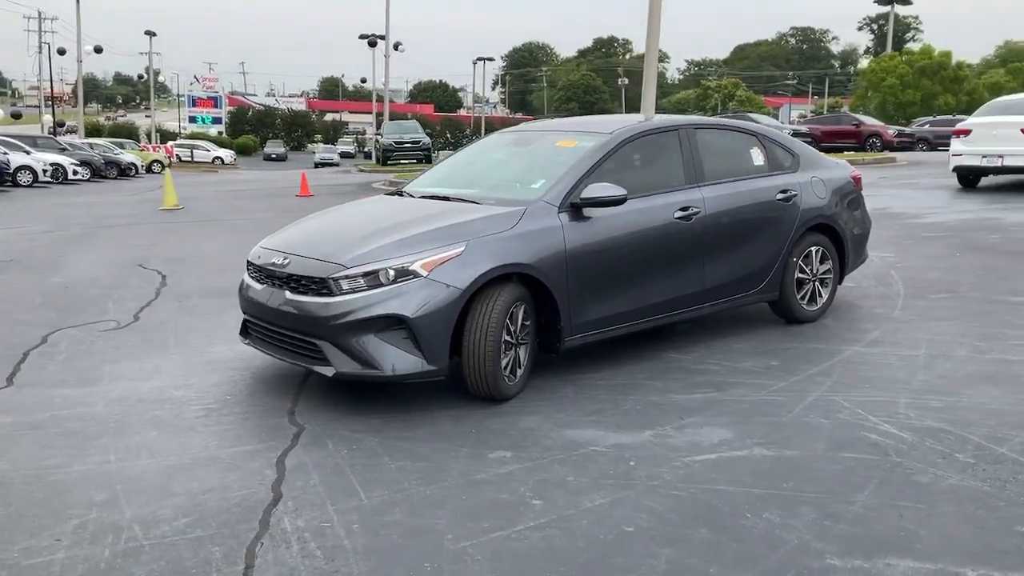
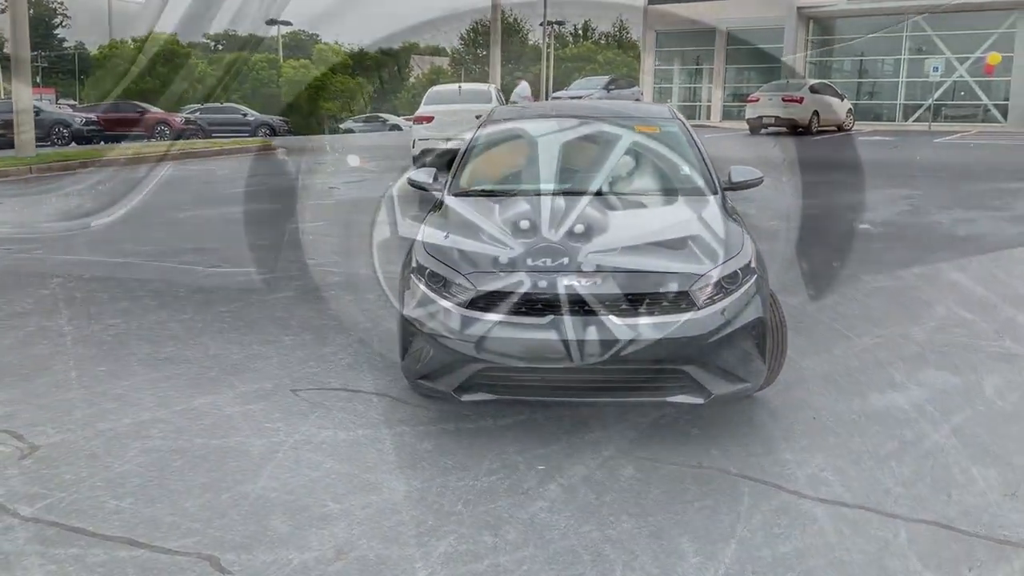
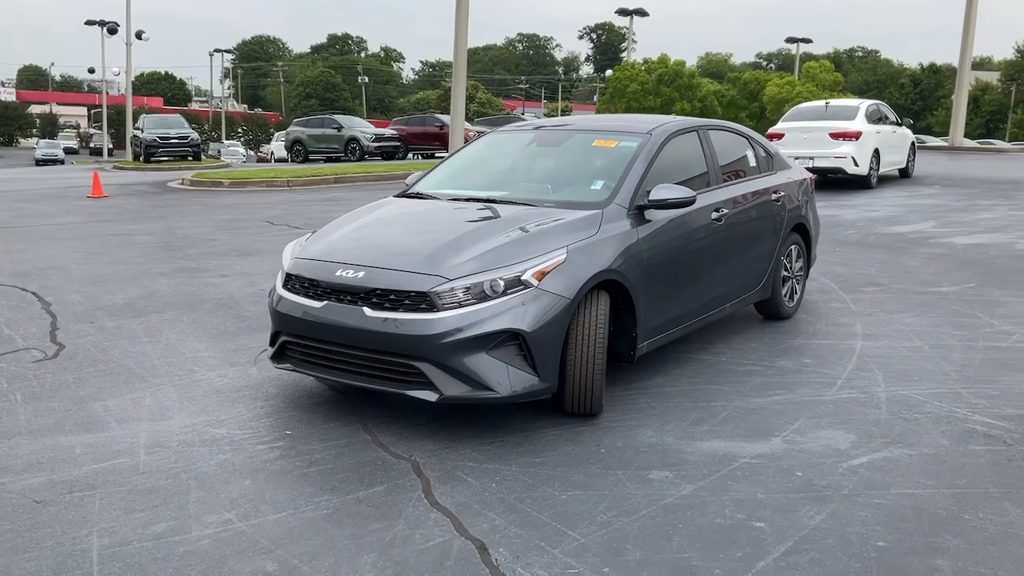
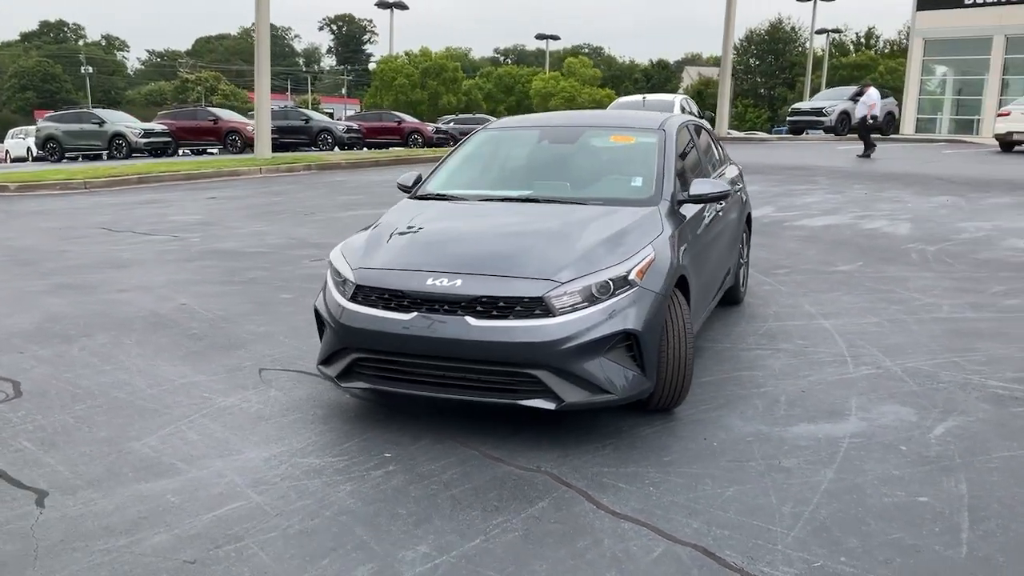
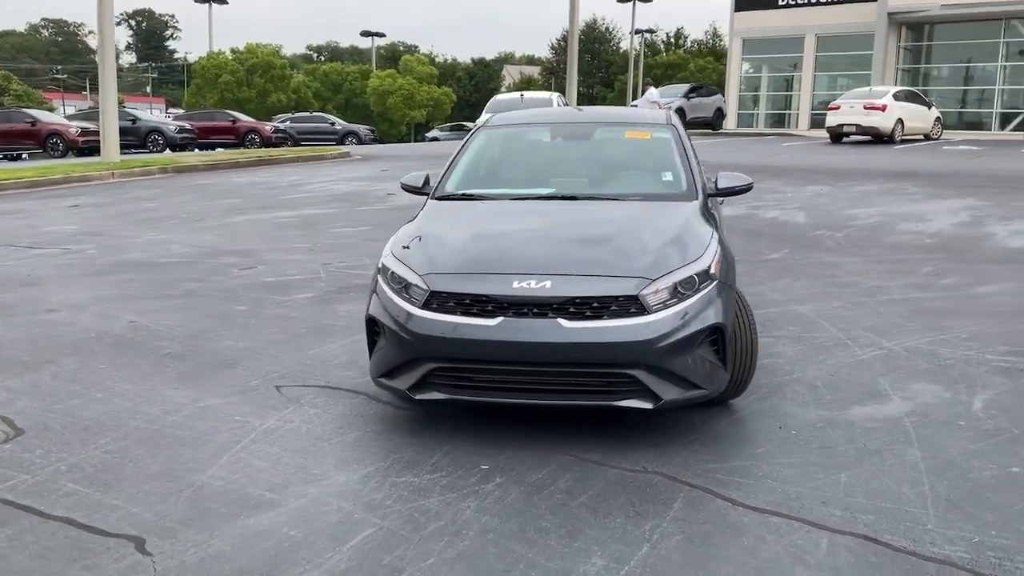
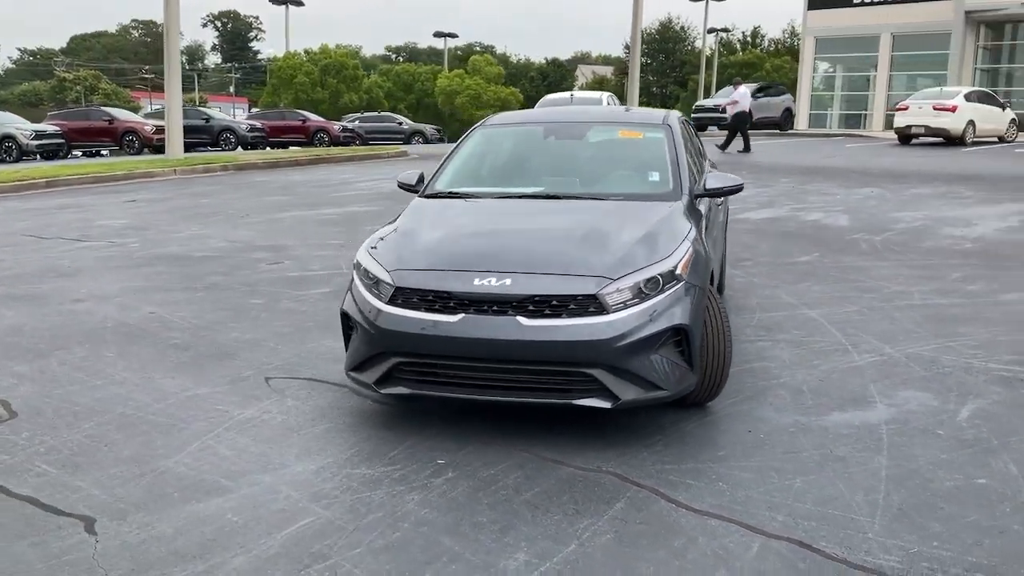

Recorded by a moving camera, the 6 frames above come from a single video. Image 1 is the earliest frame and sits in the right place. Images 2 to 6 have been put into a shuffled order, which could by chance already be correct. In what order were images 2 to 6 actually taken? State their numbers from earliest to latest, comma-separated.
3, 4, 6, 5, 2
